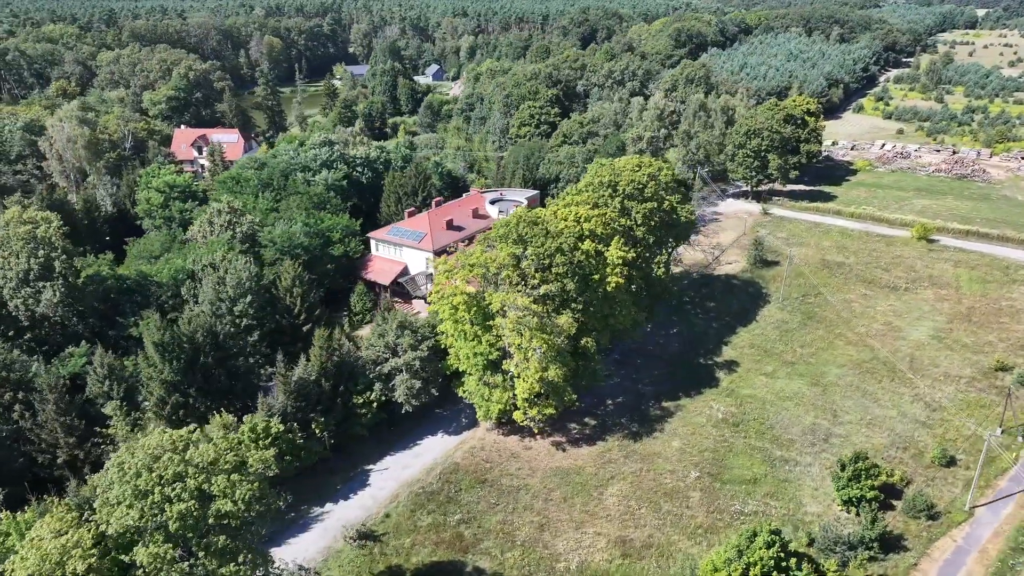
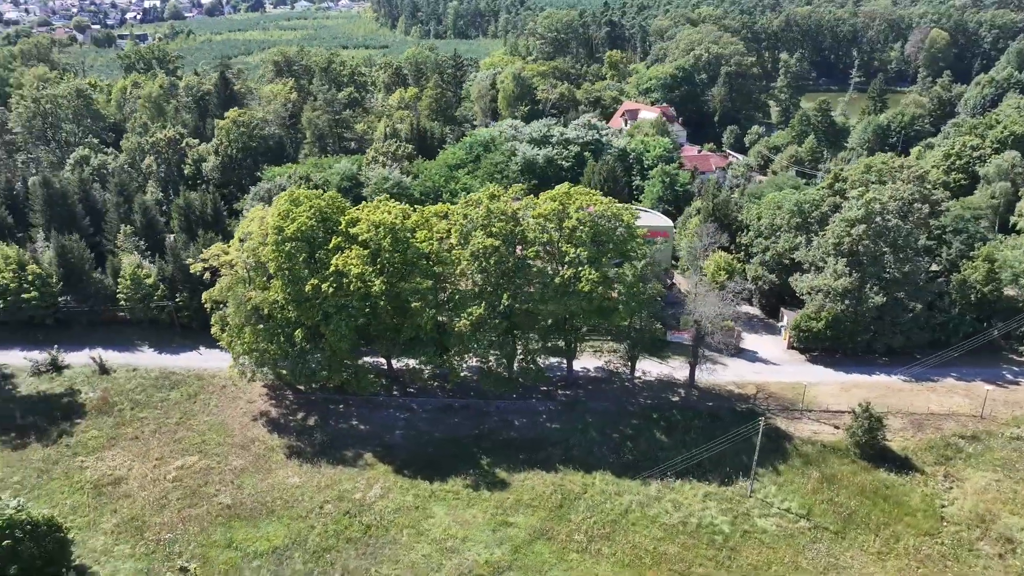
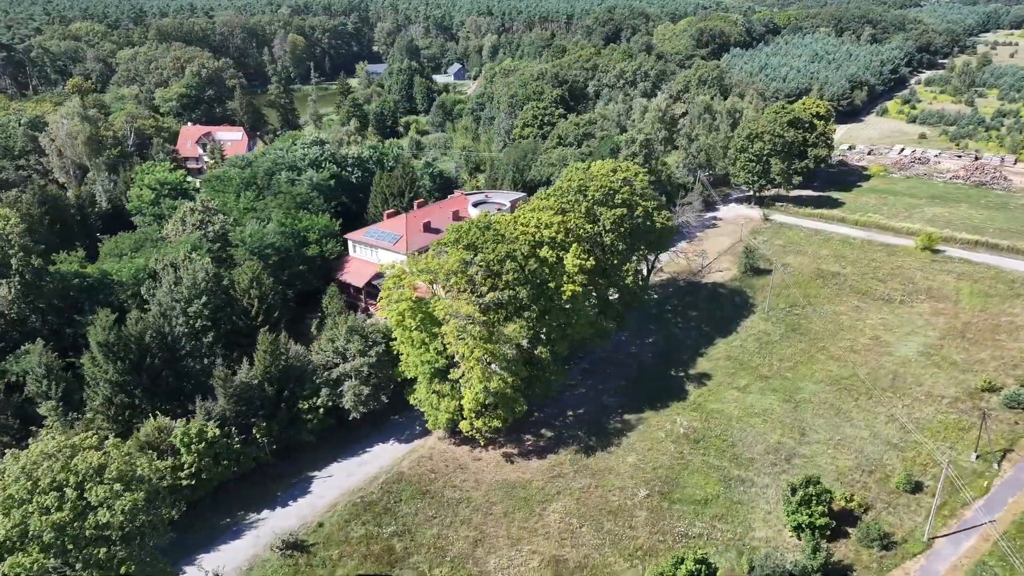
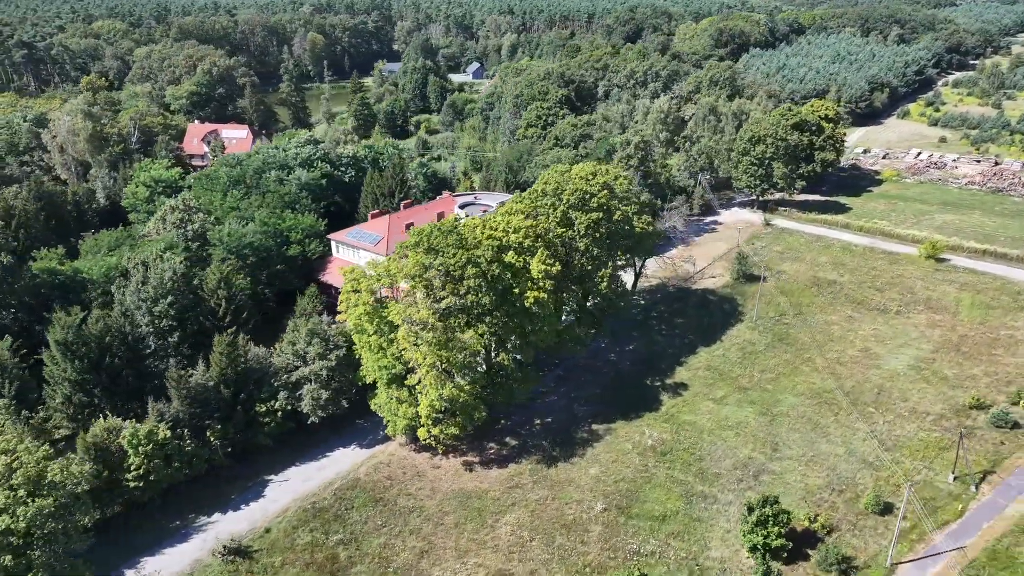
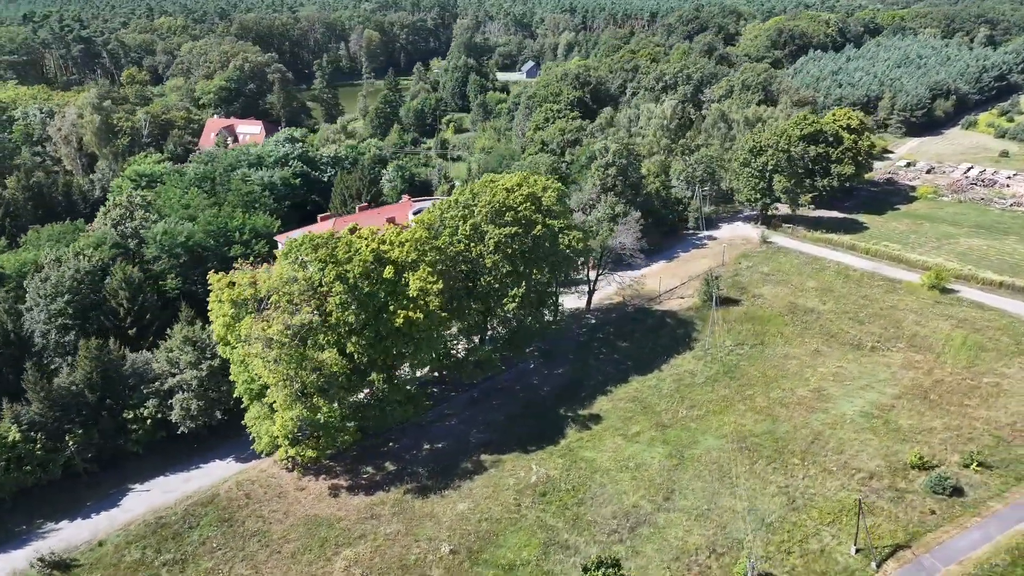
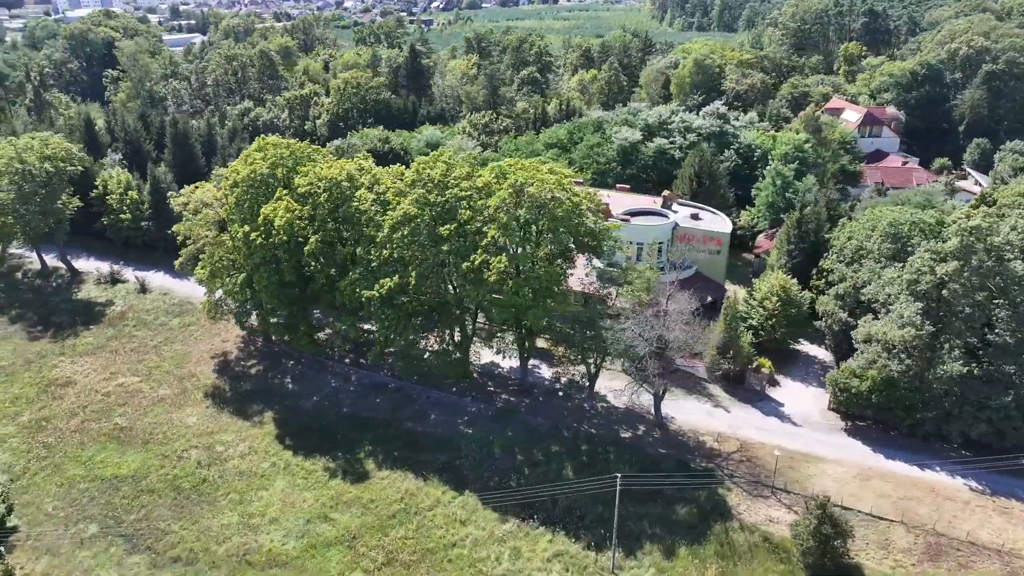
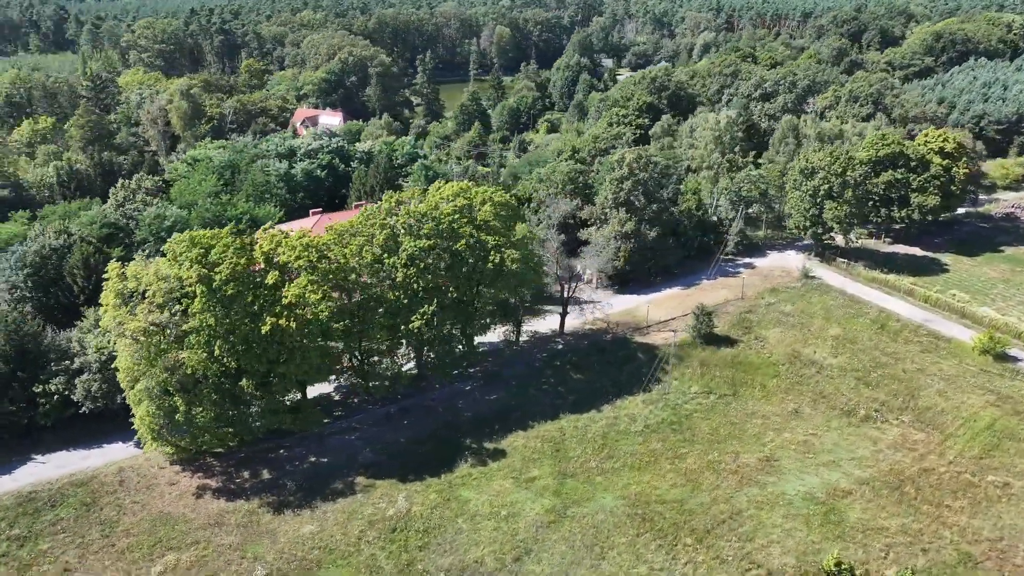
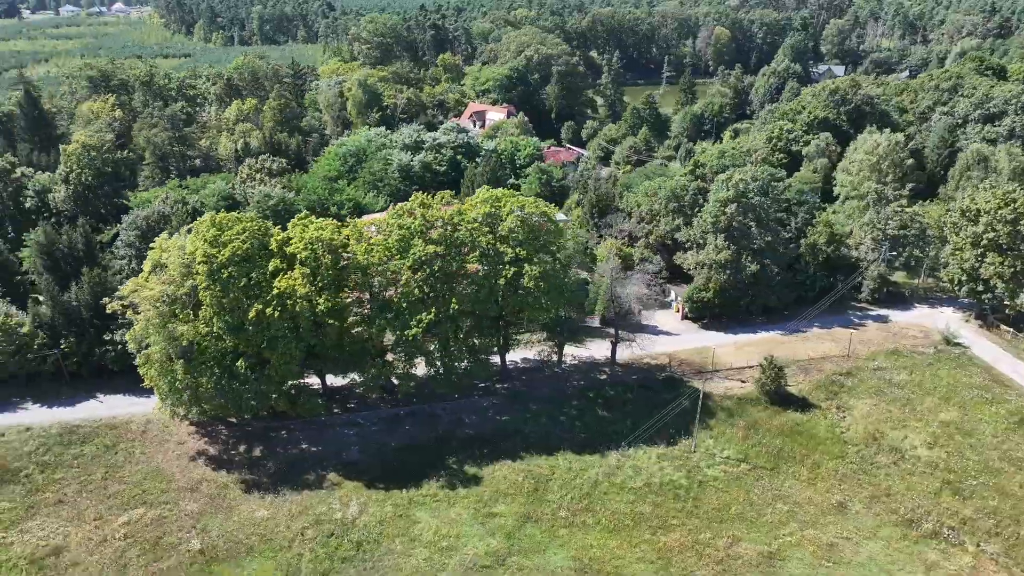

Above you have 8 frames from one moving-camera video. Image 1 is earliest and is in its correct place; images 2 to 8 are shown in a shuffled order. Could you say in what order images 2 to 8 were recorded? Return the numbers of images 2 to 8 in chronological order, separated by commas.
3, 4, 5, 7, 8, 2, 6
